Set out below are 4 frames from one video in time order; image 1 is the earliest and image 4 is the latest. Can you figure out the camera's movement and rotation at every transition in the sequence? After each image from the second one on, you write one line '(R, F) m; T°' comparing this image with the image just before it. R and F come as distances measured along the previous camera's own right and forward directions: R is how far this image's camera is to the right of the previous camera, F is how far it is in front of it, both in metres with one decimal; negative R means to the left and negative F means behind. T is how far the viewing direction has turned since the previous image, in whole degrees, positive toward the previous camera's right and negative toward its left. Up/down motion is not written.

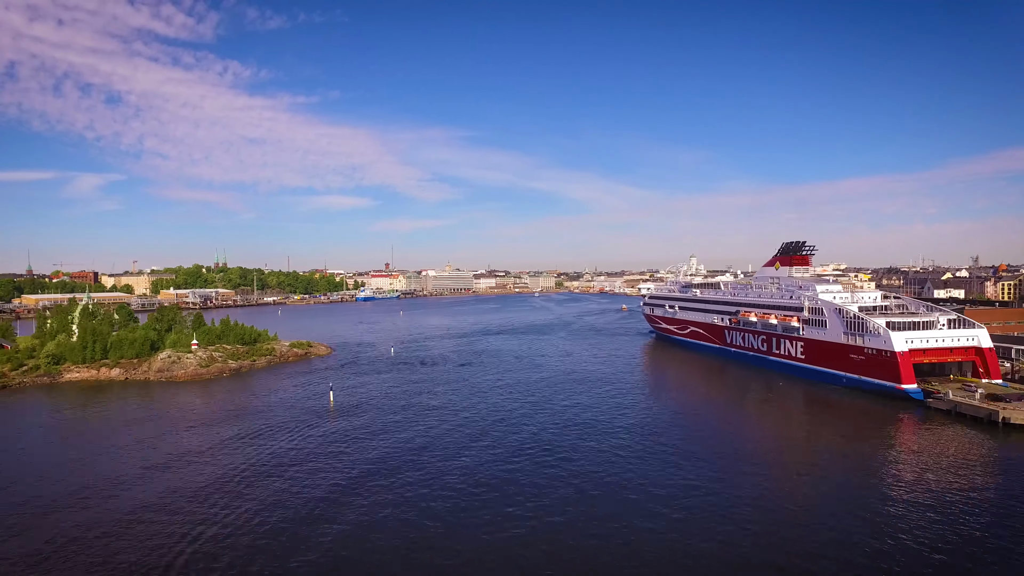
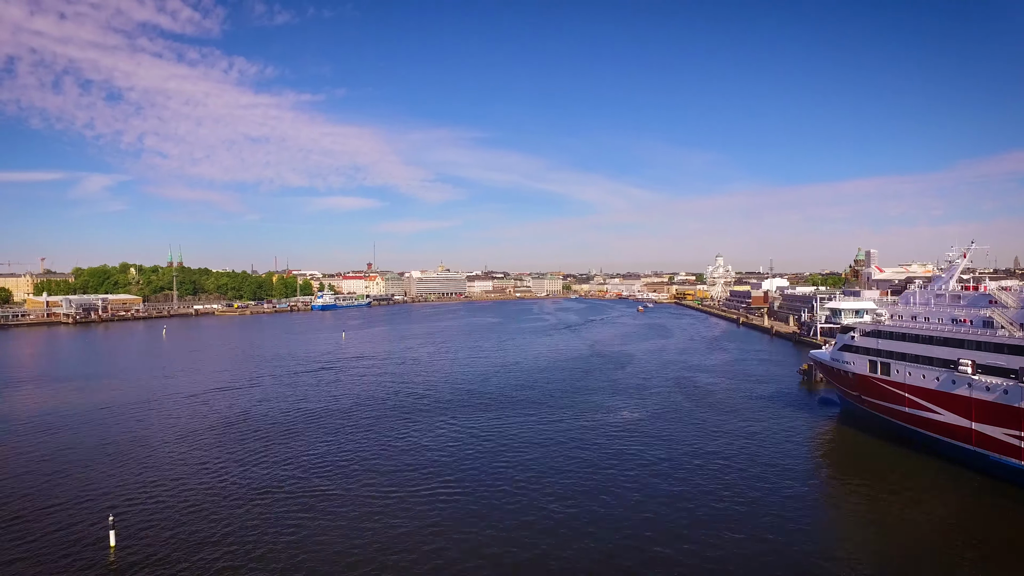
(-0.1, +12.4) m; 0°
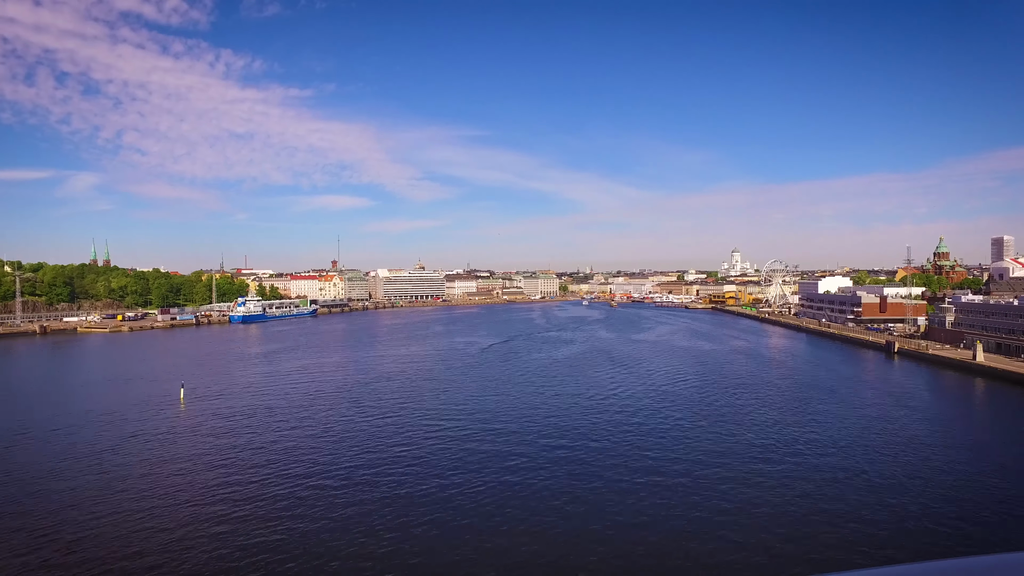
(-0.3, +11.8) m; +1°
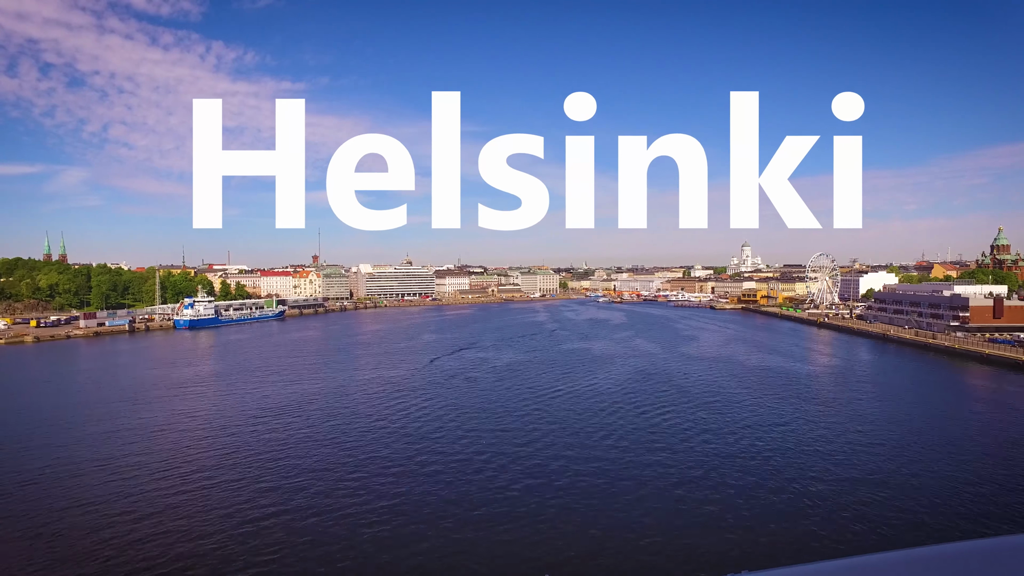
(-0.6, +5.7) m; +1°
